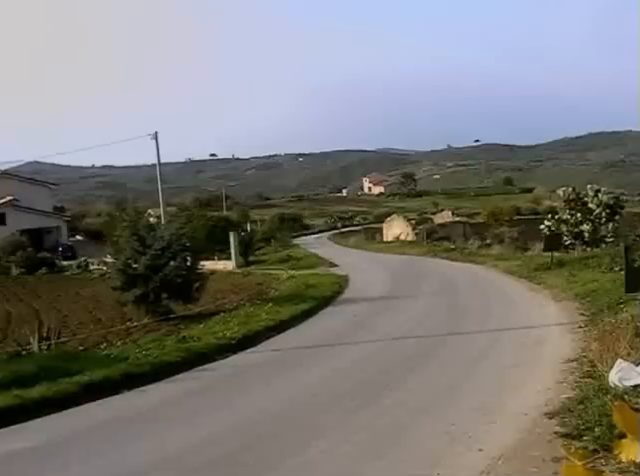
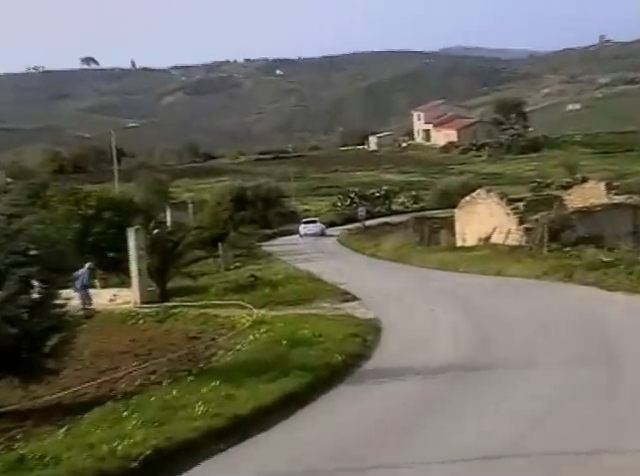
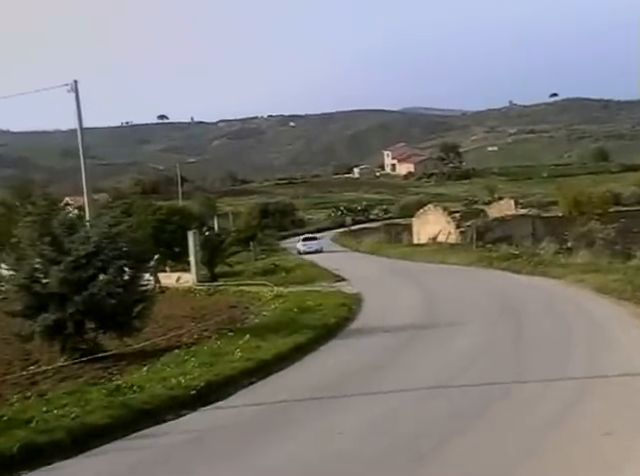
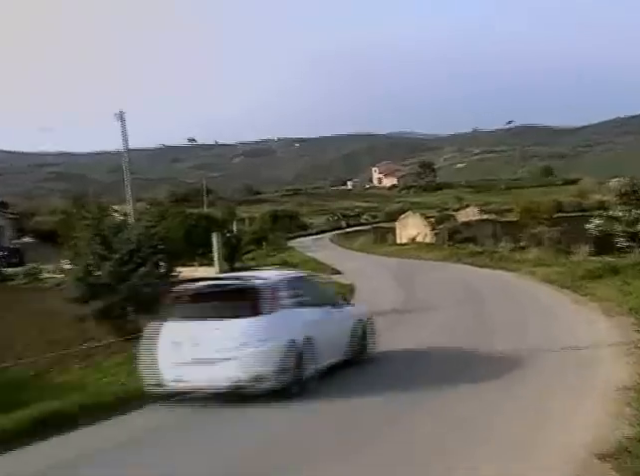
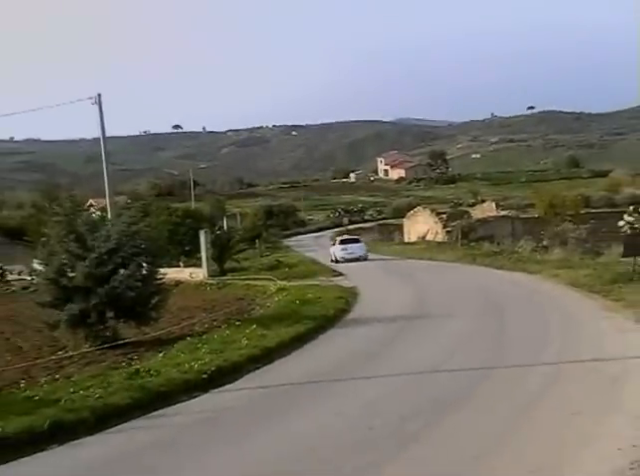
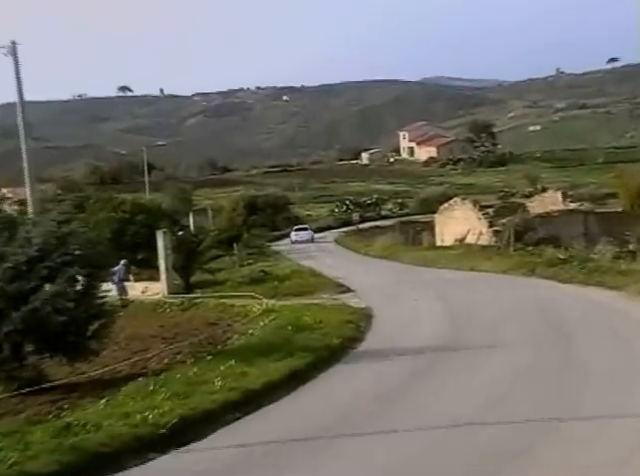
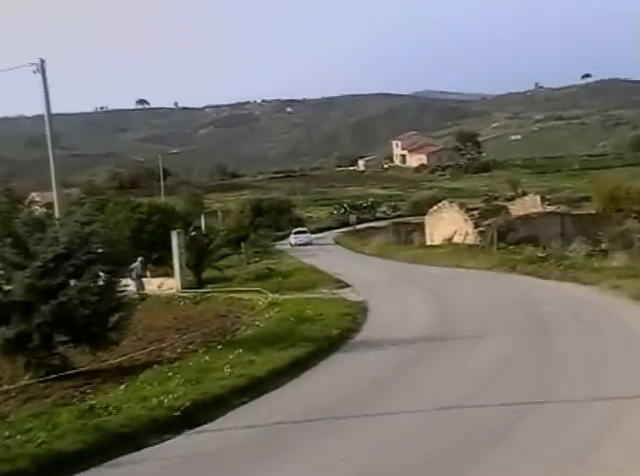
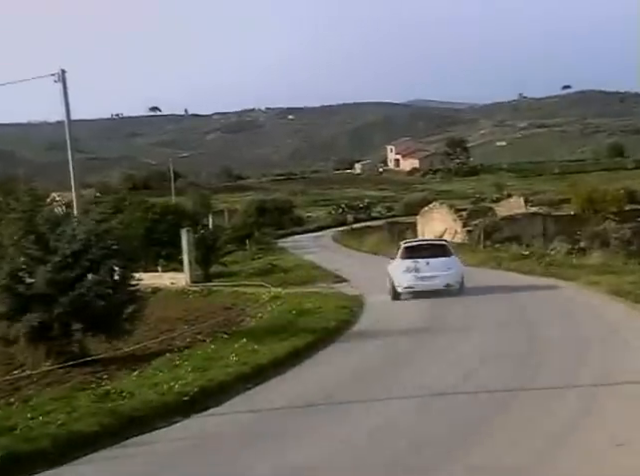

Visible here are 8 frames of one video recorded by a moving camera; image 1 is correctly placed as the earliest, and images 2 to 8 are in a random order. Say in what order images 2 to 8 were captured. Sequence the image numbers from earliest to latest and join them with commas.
4, 8, 5, 3, 7, 6, 2
